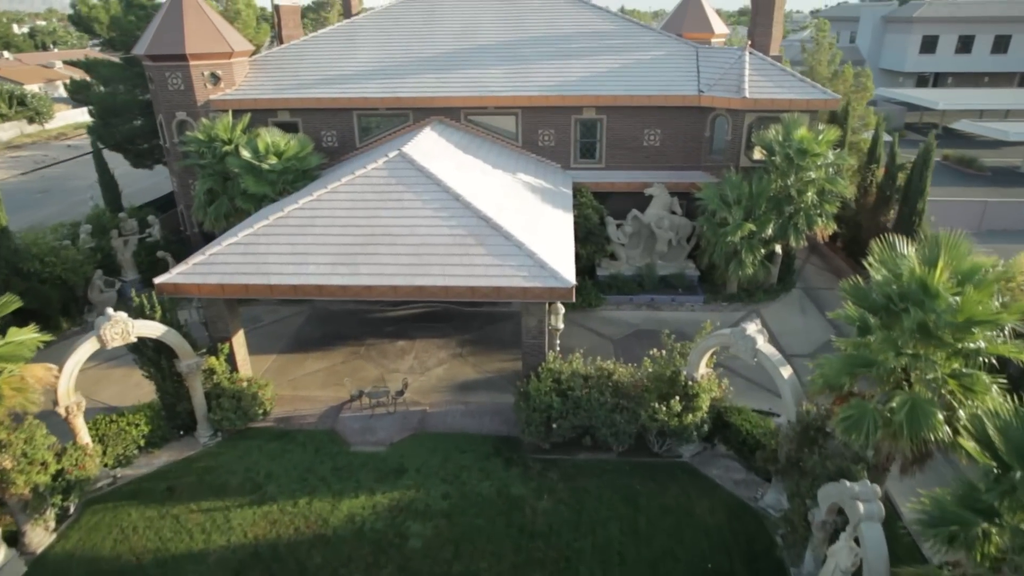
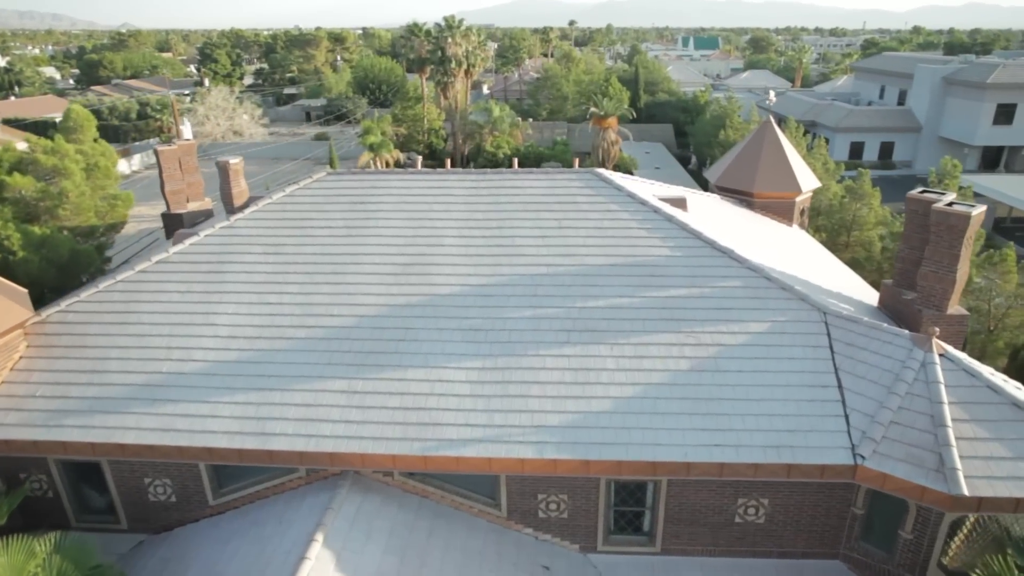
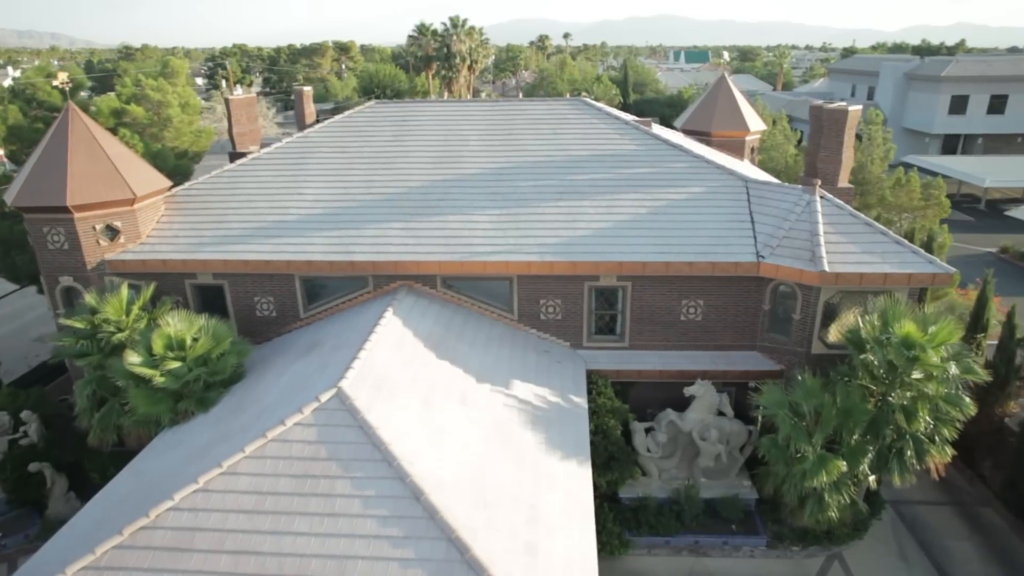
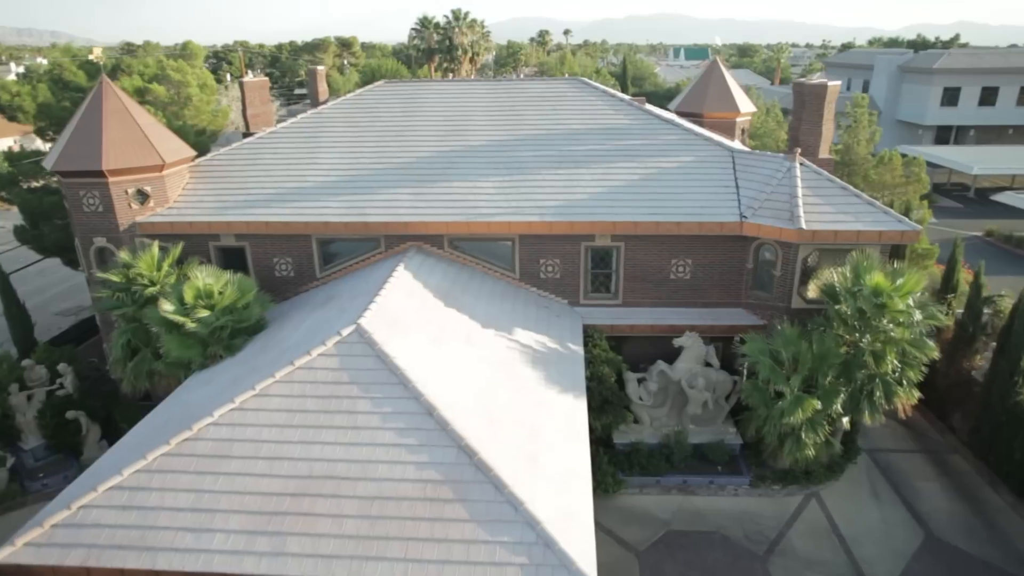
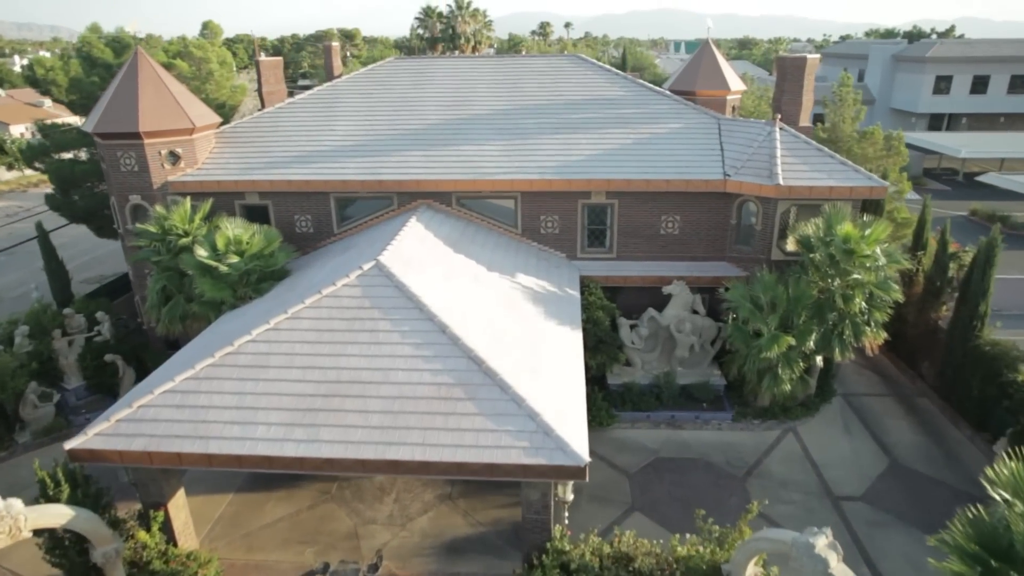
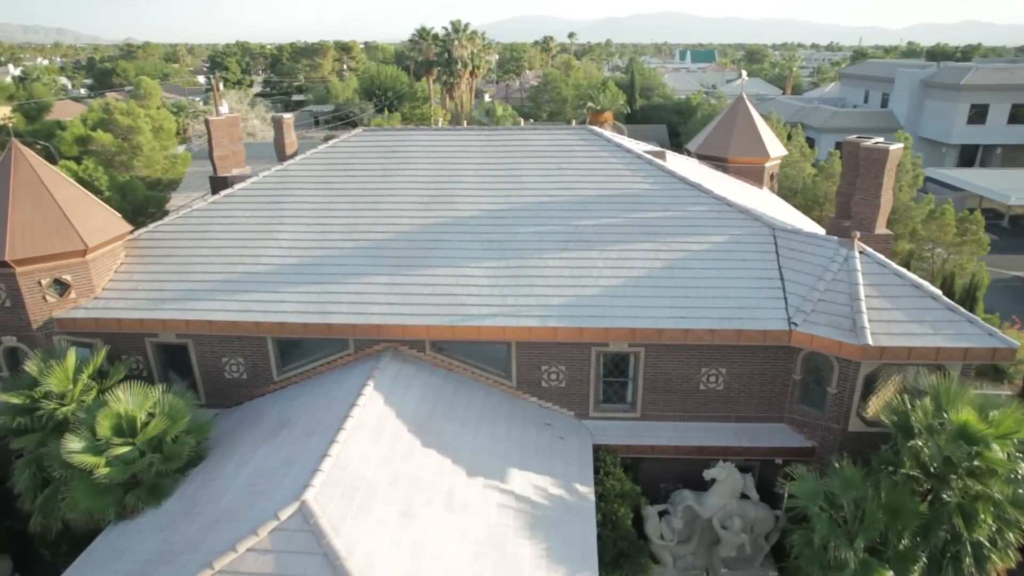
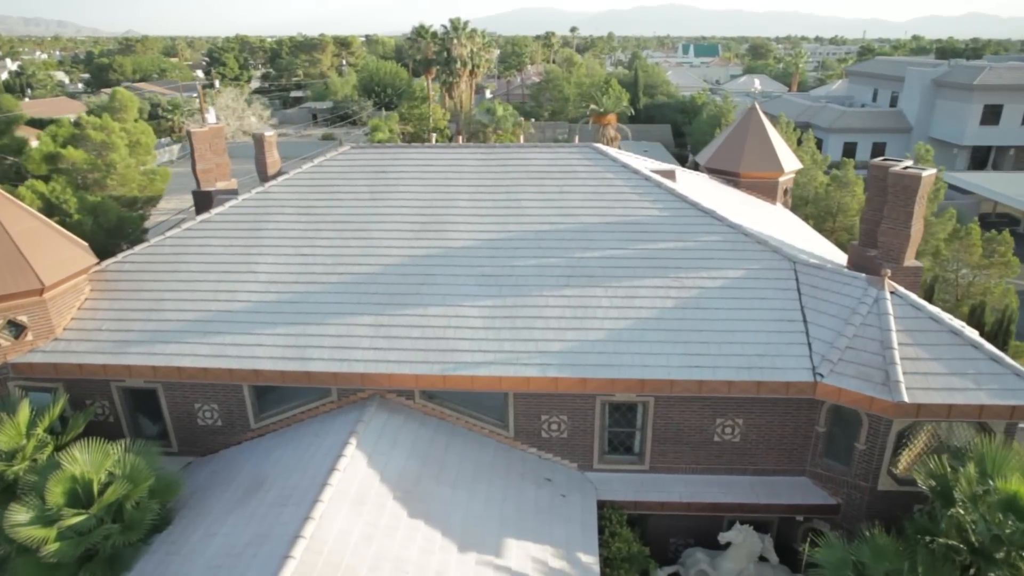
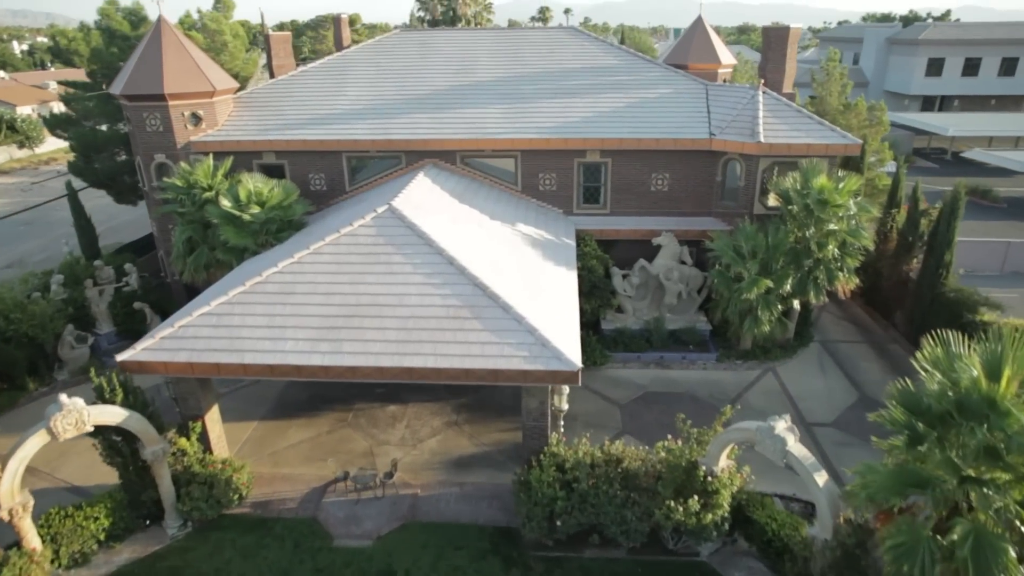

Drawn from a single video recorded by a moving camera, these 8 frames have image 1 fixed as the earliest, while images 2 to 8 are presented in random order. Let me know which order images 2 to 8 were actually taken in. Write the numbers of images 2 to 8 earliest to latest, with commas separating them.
8, 5, 4, 3, 6, 7, 2
